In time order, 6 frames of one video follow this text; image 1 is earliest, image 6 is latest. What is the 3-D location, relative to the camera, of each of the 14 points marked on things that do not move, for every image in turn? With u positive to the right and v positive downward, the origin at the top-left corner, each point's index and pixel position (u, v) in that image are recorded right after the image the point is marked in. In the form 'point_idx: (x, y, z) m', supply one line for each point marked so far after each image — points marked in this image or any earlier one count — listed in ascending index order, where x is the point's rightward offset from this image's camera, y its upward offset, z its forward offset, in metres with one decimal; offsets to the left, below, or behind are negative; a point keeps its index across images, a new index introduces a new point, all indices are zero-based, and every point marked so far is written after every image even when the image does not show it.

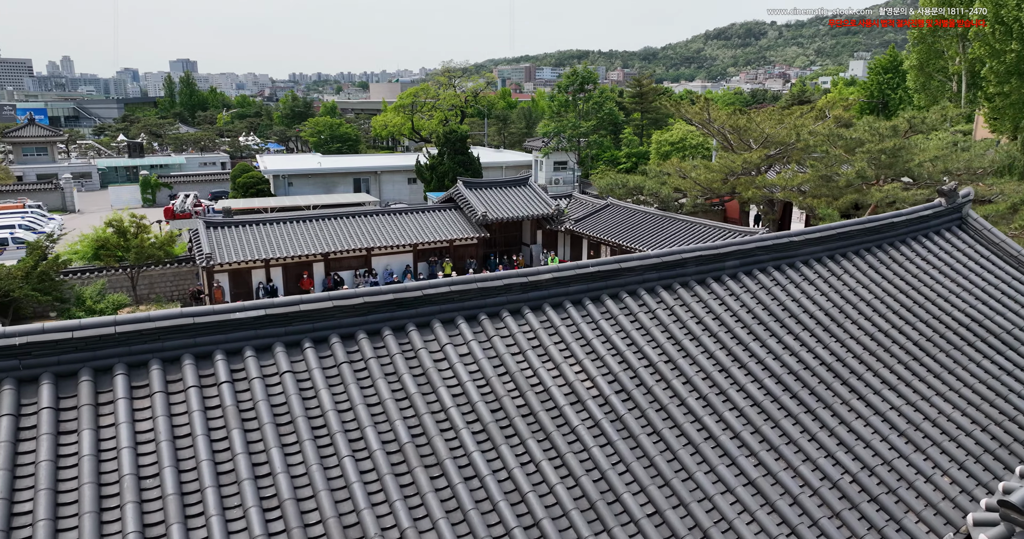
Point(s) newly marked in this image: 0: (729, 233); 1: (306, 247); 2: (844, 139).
0: (+5.5, +0.9, +18.3) m
1: (-5.7, +0.6, +19.6) m
2: (+8.6, +3.4, +18.2) m
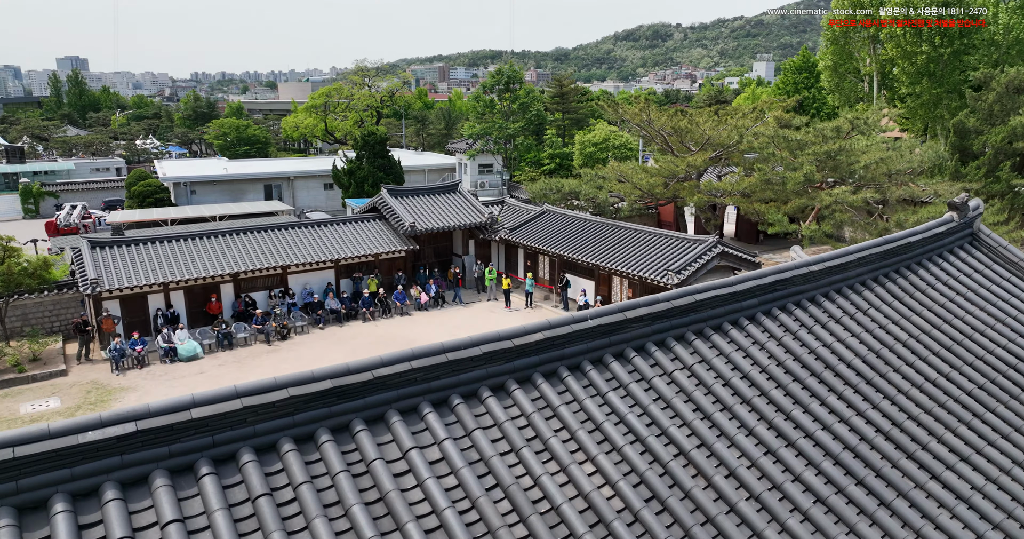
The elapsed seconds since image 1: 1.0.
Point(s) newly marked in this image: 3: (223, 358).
0: (+3.9, +0.7, +17.3) m
1: (-7.3, +0.1, +17.4) m
2: (+6.9, +3.2, +17.6) m
3: (-6.6, -2.0, +16.2) m
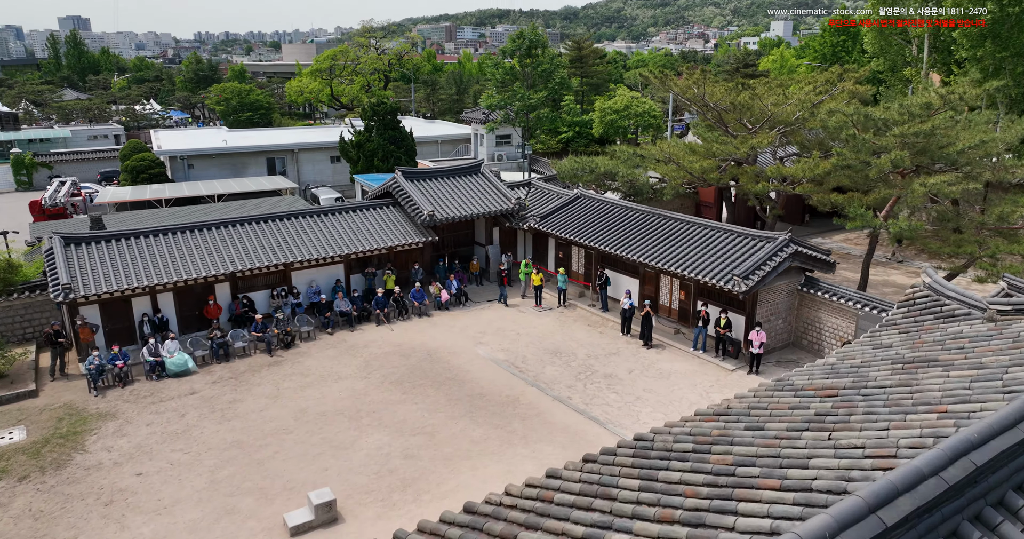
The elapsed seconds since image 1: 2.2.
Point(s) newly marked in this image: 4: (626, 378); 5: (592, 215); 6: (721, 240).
0: (+4.7, +0.7, +15.0) m
1: (-6.6, +0.1, +15.2) m
2: (+7.6, +3.2, +15.1) m
3: (-5.9, -2.1, +14.2) m
4: (+2.2, -2.1, +13.5) m
5: (+2.0, +1.4, +18.1) m
6: (+4.4, +0.6, +15.0) m
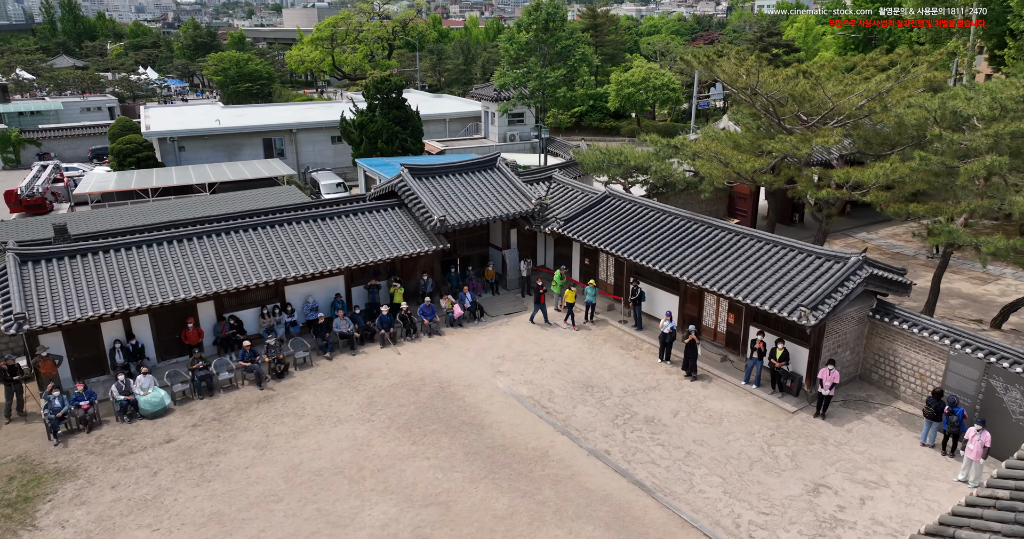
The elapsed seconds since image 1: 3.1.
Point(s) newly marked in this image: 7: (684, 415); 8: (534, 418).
0: (+5.1, +0.3, +13.0) m
1: (-6.1, -0.3, +13.3) m
2: (+8.1, +2.8, +12.9) m
3: (-5.5, -2.5, +12.3) m
4: (+2.6, -2.5, +11.6) m
5: (+2.5, +1.2, +16.0) m
6: (+4.9, +0.2, +12.9) m
7: (+2.9, -2.5, +11.9) m
8: (+0.4, -2.5, +11.9) m
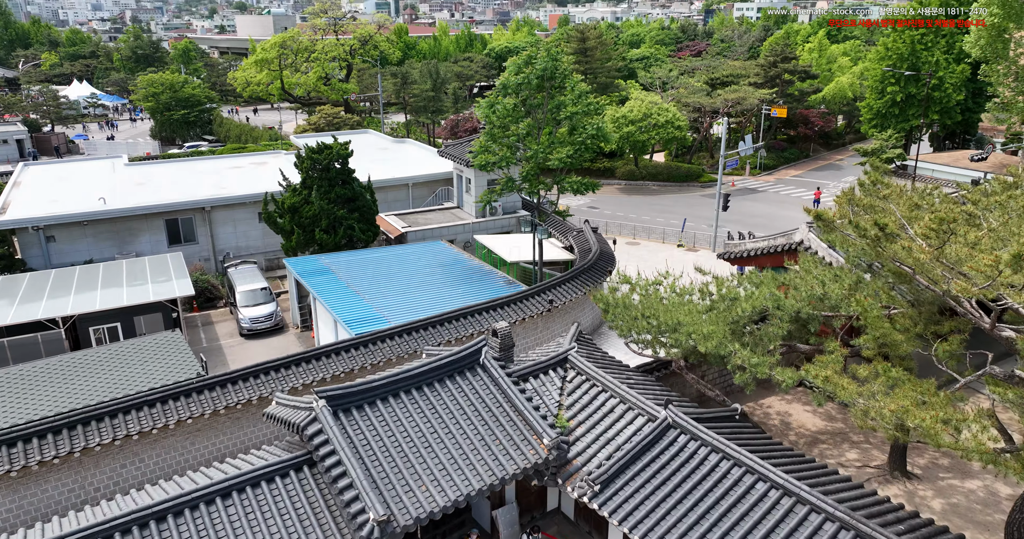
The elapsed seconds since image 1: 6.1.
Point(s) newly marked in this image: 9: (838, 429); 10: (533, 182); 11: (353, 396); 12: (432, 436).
0: (+5.2, -3.7, +6.1) m
1: (-6.0, -4.4, +6.0) m
2: (+8.2, -1.1, +6.2) m
3: (-5.3, -6.6, +5.1) m
4: (+2.8, -6.5, +4.7) m
5: (+2.5, -2.8, +9.1) m
6: (+5.0, -3.7, +6.1) m
7: (+3.1, -6.5, +5.0) m
8: (+0.6, -6.5, +4.8) m
9: (+6.7, -3.2, +14.4) m
10: (+0.2, +3.4, +22.7) m
11: (-2.1, -1.7, +9.5) m
12: (-1.1, -2.2, +9.5) m
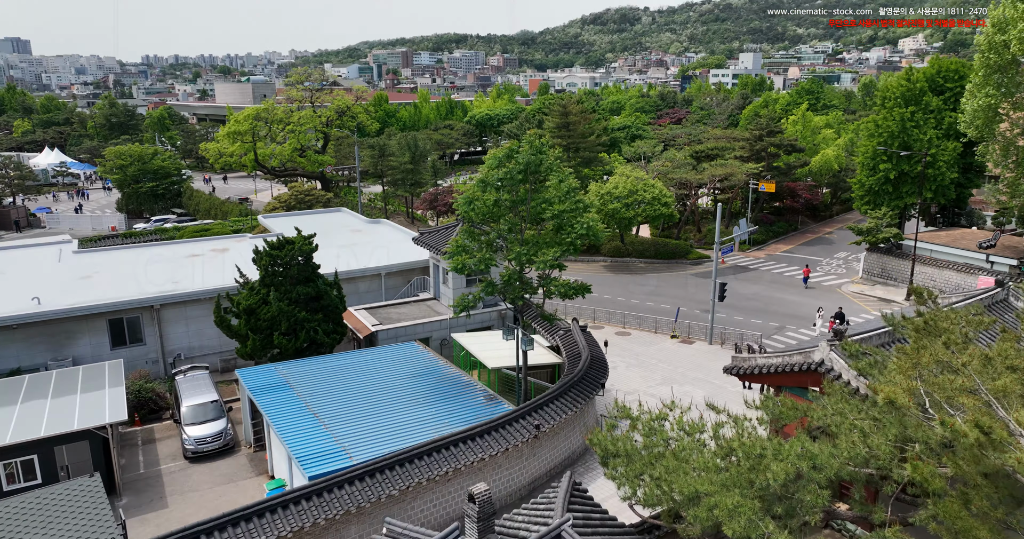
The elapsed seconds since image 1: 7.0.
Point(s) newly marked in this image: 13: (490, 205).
0: (+5.1, -5.3, +3.8) m
1: (-6.1, -6.1, +3.4) m
2: (+8.1, -2.7, +4.2) m
3: (-5.3, -8.2, +2.3) m
4: (+2.8, -8.1, +2.1) m
5: (+2.3, -4.7, +6.8) m
6: (+4.9, -5.4, +3.8) m
7: (+3.0, -8.0, +2.4) m
8: (+0.5, -8.1, +2.2) m
9: (+6.4, -5.6, +12.2) m
10: (-0.4, +0.3, +20.8) m
11: (-2.3, -3.7, +7.2) m
12: (-1.3, -4.2, +7.2) m
13: (-0.7, +2.0, +18.8) m
